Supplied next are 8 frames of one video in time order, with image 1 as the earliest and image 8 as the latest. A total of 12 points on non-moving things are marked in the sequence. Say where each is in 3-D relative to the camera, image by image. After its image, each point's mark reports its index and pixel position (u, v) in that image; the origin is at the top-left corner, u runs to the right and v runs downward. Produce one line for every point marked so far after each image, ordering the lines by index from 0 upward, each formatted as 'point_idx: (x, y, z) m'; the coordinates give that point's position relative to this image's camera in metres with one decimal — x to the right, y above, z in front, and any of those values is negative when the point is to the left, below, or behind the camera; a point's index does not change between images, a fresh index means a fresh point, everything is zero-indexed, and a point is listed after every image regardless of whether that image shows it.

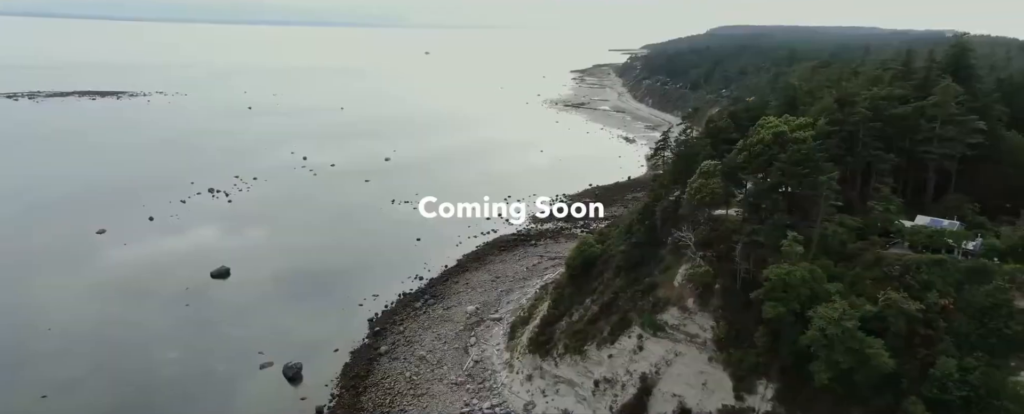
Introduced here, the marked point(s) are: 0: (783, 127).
0: (+9.5, +2.8, +17.9) m
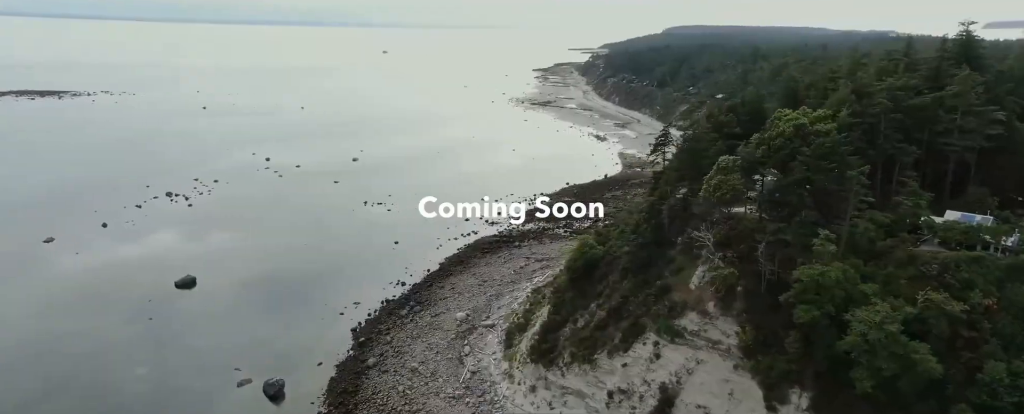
0: (+9.7, +2.9, +17.1) m
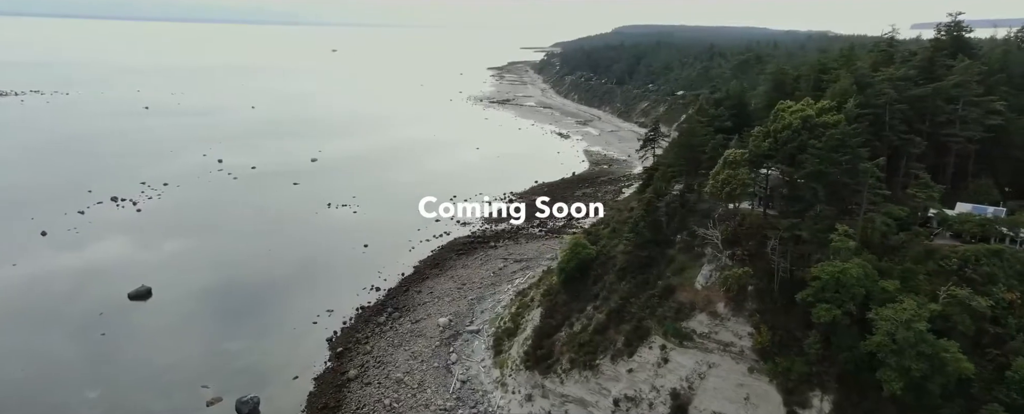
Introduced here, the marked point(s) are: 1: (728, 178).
0: (+9.6, +3.1, +16.6) m
1: (+6.8, +1.0, +16.3) m
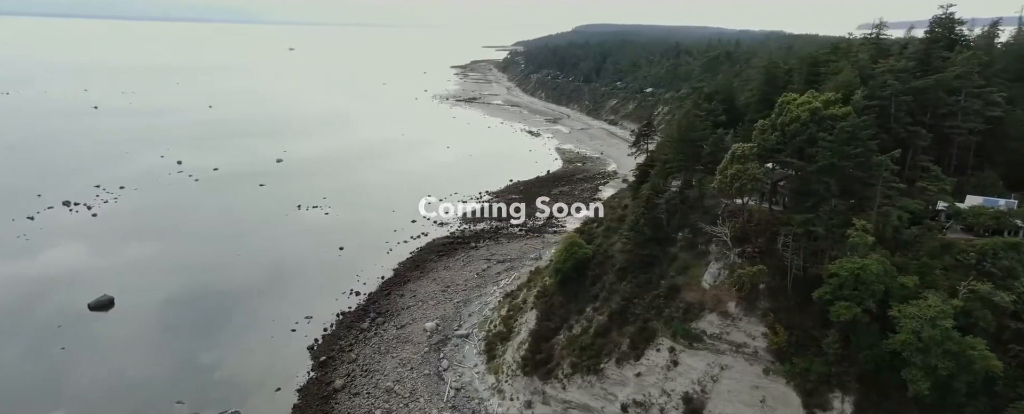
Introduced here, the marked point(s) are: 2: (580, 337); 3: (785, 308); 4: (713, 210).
0: (+9.6, +3.3, +16.2) m
1: (+6.9, +1.1, +15.7) m
2: (+2.6, -4.9, +19.5) m
3: (+7.8, -2.9, +14.7) m
4: (+7.4, -0.1, +19.1) m
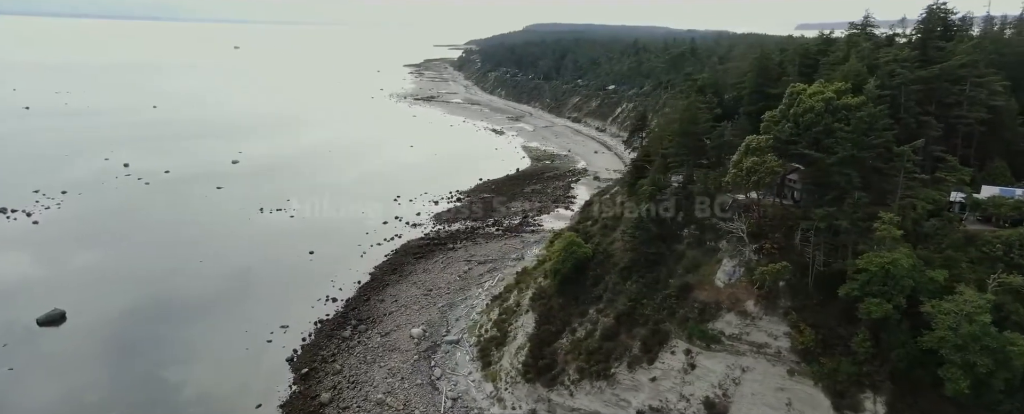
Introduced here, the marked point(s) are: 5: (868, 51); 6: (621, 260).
0: (+9.7, +3.5, +15.8) m
1: (+7.1, +1.2, +15.1) m
2: (+2.6, -4.8, +18.6) m
3: (+8.2, -2.7, +14.2) m
4: (+7.5, +0.1, +18.5) m
5: (+13.1, +5.7, +18.9) m
6: (+4.2, -2.0, +19.8) m
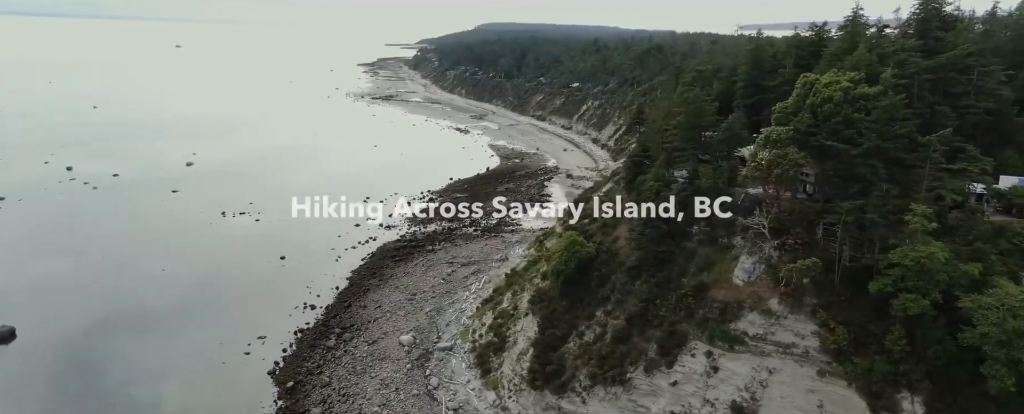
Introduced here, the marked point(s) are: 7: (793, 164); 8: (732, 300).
0: (+10.0, +3.7, +15.3) m
1: (+7.4, +1.4, +14.5) m
2: (+2.9, -4.7, +17.7) m
3: (+8.6, -2.5, +13.7) m
4: (+7.6, +0.2, +17.9) m
5: (+13.1, +6.0, +18.7) m
6: (+4.3, -1.9, +19.1) m
7: (+7.7, +1.2, +14.3) m
8: (+6.5, -2.7, +15.3) m
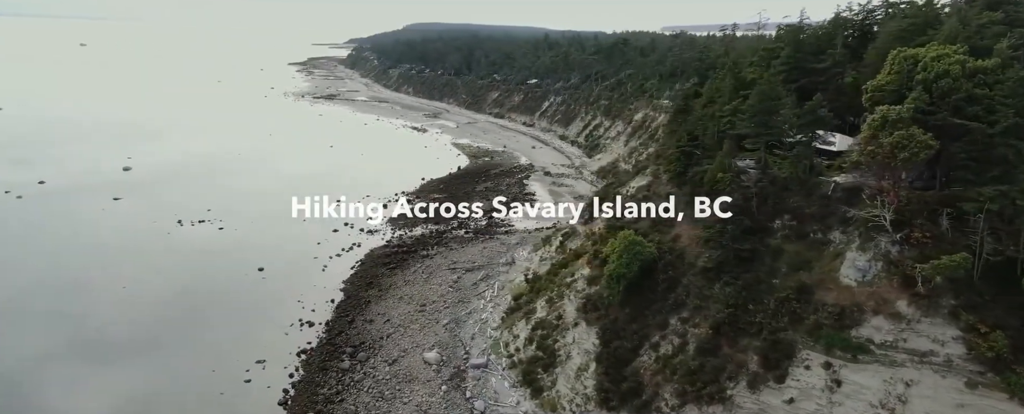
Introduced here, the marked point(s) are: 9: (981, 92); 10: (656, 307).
0: (+12.1, +4.0, +13.8) m
1: (+9.7, +1.6, +12.9) m
2: (+5.0, -4.6, +15.7) m
3: (+11.0, -2.3, +12.1) m
4: (+9.6, +0.5, +16.2) m
5: (+14.9, +6.4, +17.4) m
6: (+6.3, -1.8, +17.1) m
7: (+10.0, +1.4, +12.6) m
8: (+8.8, -2.5, +13.5) m
9: (+11.8, +2.8, +13.0) m
10: (+4.9, -3.4, +17.4) m
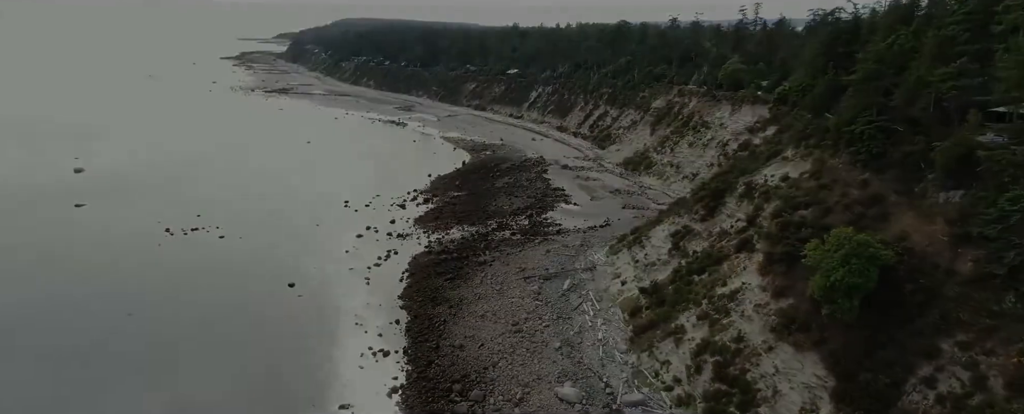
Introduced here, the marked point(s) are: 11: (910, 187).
0: (+17.4, +4.5, +10.0) m
1: (+15.1, +2.0, +9.0) m
2: (+10.7, -4.4, +11.8) m
3: (+16.7, -1.8, +8.3) m
4: (+15.0, +0.9, +12.4) m
5: (+20.0, +7.1, +13.7) m
6: (+11.8, -1.5, +13.2) m
7: (+15.5, +1.8, +8.8) m
8: (+14.4, -2.2, +9.7) m
9: (+17.2, +3.3, +9.2) m
10: (+10.5, -3.1, +13.4) m
11: (+12.2, +0.8, +15.9) m
